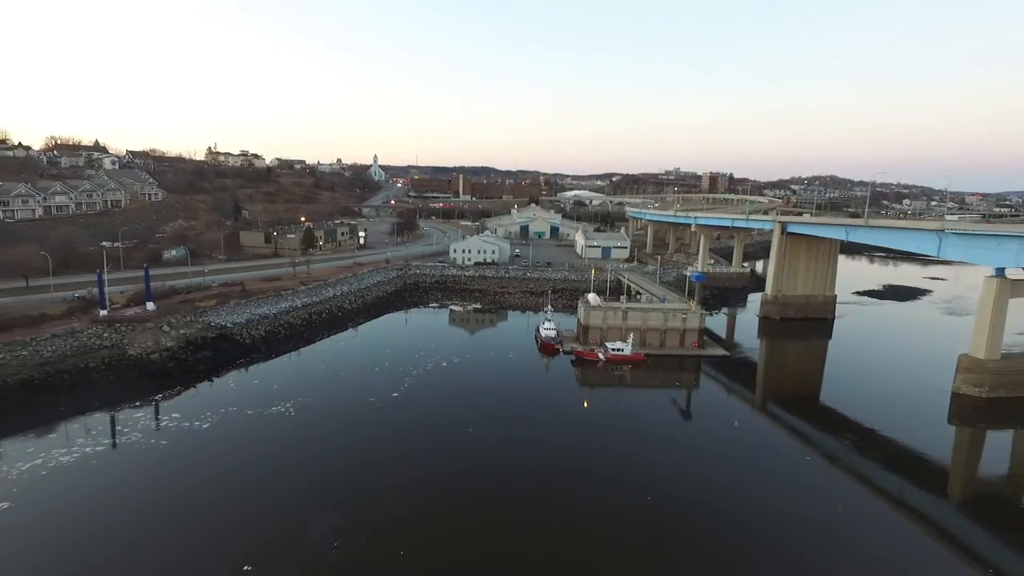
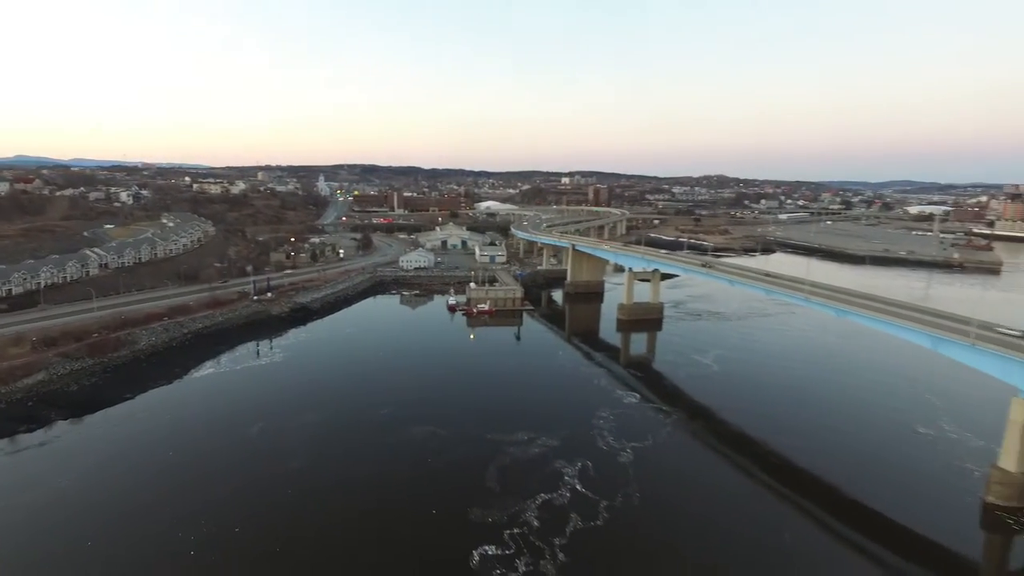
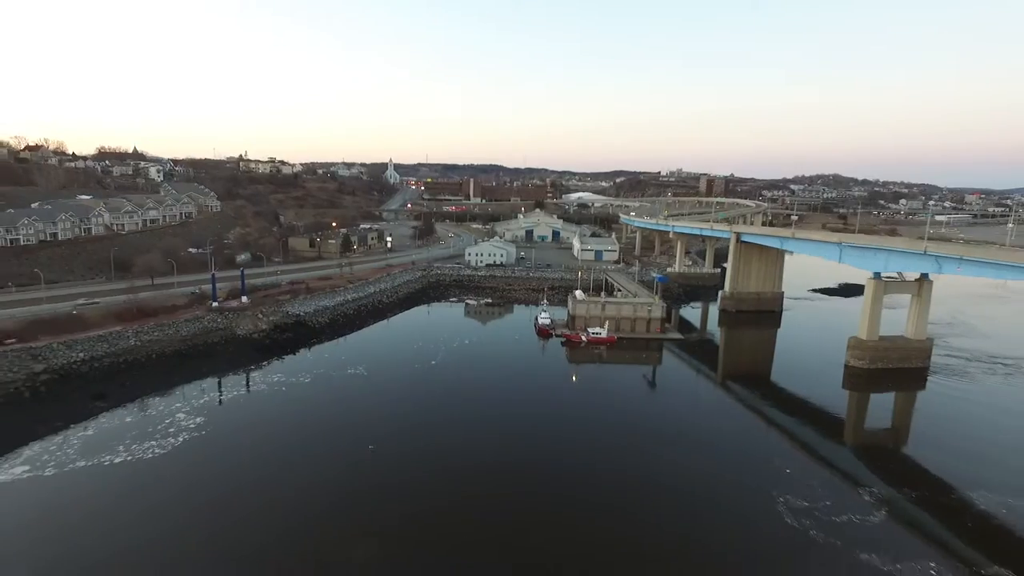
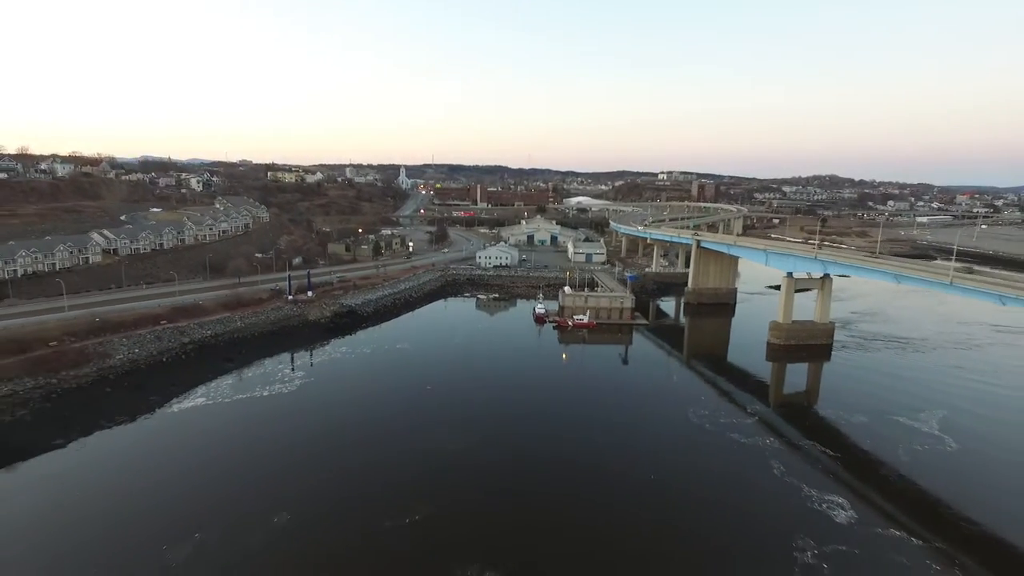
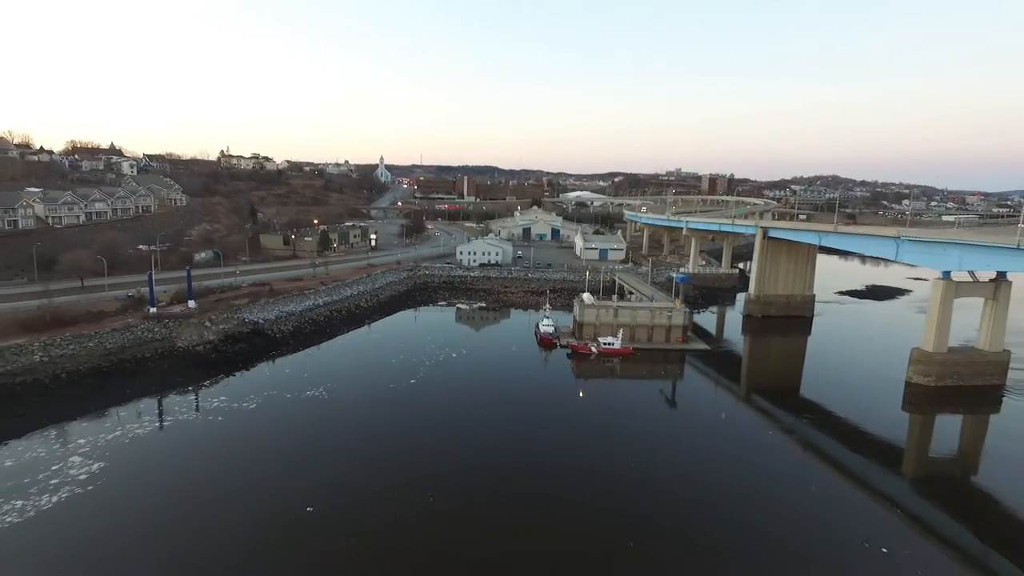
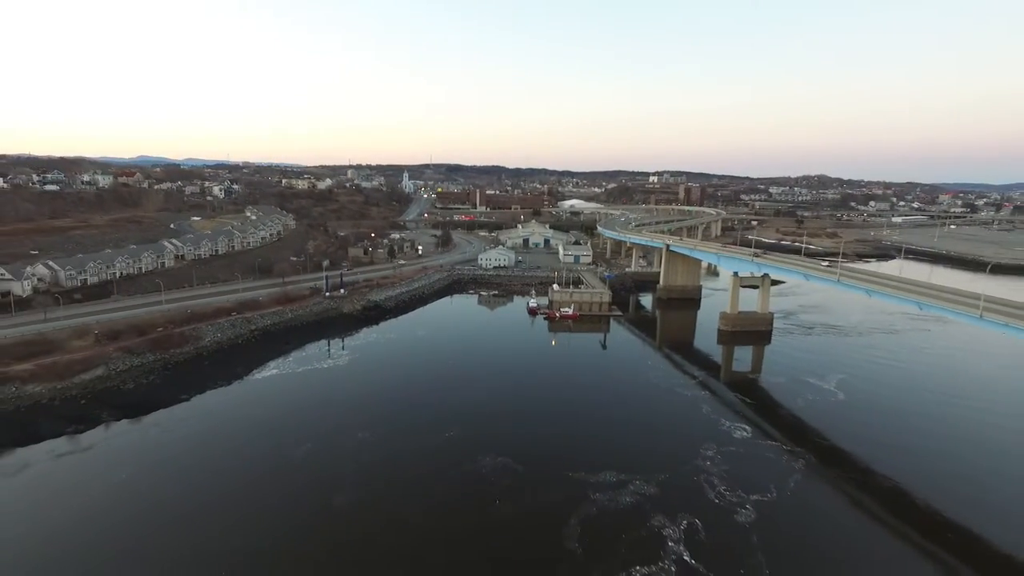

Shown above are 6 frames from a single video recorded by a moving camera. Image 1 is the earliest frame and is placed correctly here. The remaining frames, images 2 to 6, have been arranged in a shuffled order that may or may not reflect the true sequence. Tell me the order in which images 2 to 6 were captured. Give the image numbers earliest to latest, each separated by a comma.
5, 3, 4, 6, 2
